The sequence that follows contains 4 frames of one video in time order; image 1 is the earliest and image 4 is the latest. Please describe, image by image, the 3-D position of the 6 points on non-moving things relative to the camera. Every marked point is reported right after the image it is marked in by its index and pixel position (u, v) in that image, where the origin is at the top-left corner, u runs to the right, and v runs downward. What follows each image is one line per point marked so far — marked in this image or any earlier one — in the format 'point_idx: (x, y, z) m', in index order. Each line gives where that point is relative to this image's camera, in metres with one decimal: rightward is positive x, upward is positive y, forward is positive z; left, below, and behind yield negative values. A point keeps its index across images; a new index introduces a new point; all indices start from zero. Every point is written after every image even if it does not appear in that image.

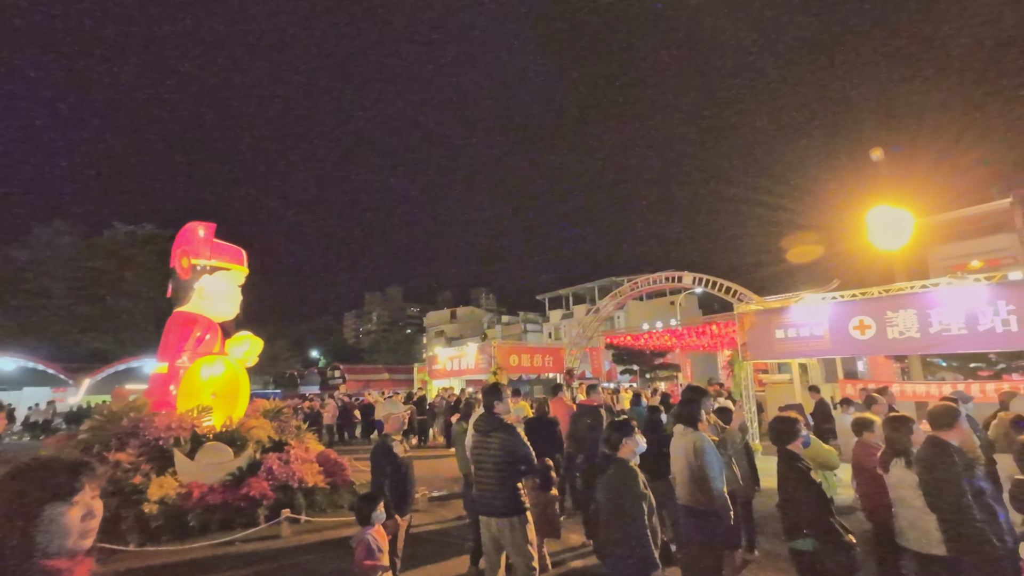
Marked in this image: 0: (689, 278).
0: (+5.2, +0.4, +14.2) m
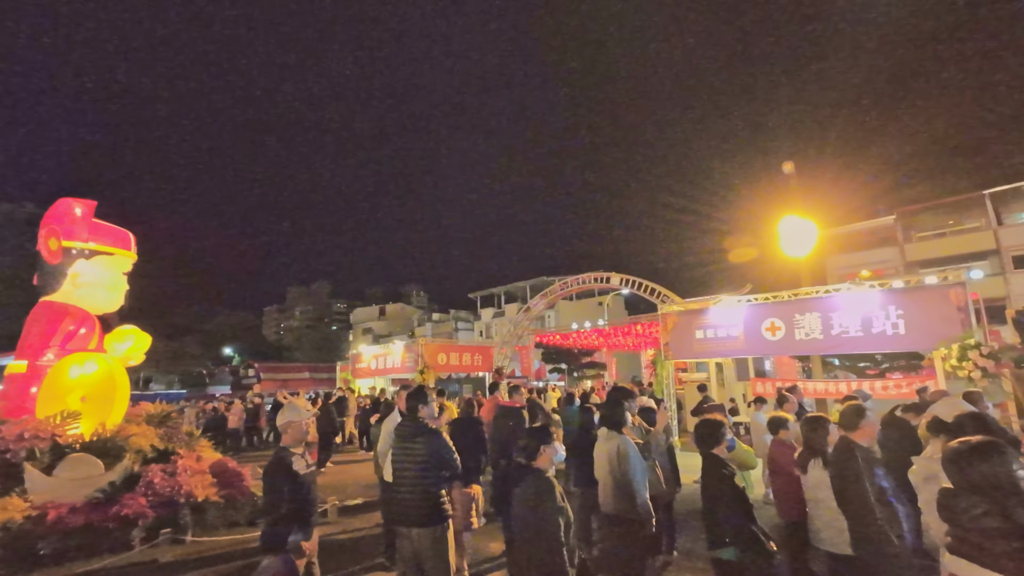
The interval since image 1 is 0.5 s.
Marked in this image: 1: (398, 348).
0: (+3.2, +0.3, +14.5) m
1: (-4.7, -2.4, +19.4) m
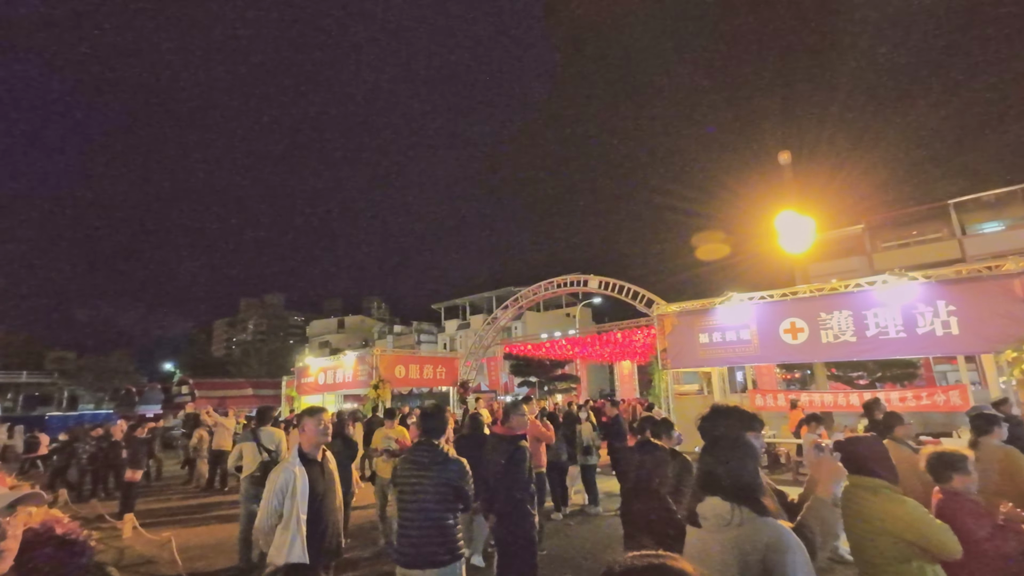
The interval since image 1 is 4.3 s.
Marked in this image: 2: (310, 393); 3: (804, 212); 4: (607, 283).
0: (+2.3, +0.2, +13.5) m
1: (-5.9, -2.7, +17.7) m
2: (-8.1, -4.2, +19.5) m
3: (+5.4, +1.4, +9.1) m
4: (+2.5, +0.1, +12.8) m
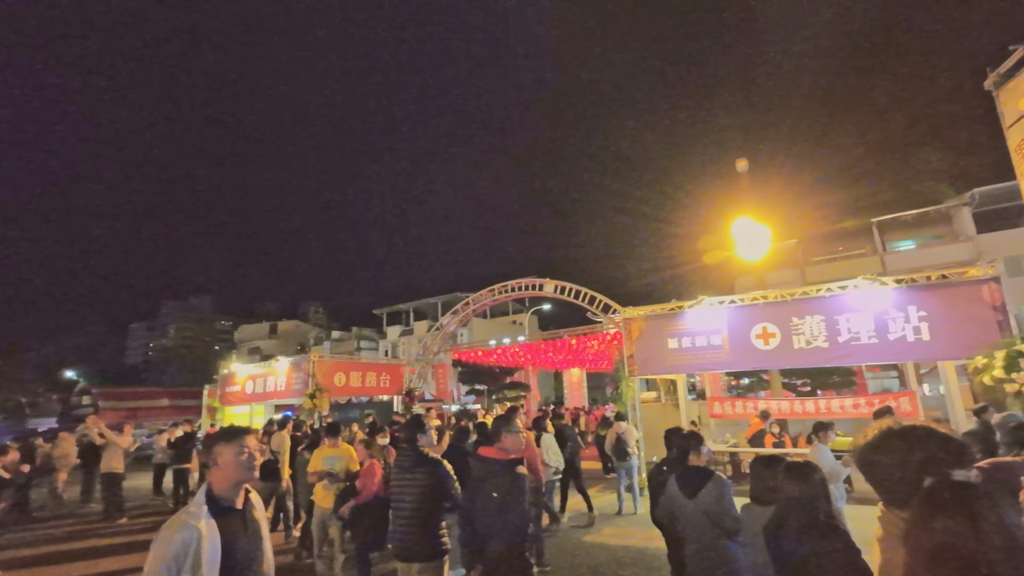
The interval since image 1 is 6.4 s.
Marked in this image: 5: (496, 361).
0: (+0.9, 0.0, +13.2) m
1: (-7.7, -2.7, +16.4) m
2: (-10.1, -4.2, +17.9) m
3: (+4.6, +1.3, +9.2) m
4: (+1.2, 0.0, +12.5) m
5: (-0.7, -3.0, +19.8) m
